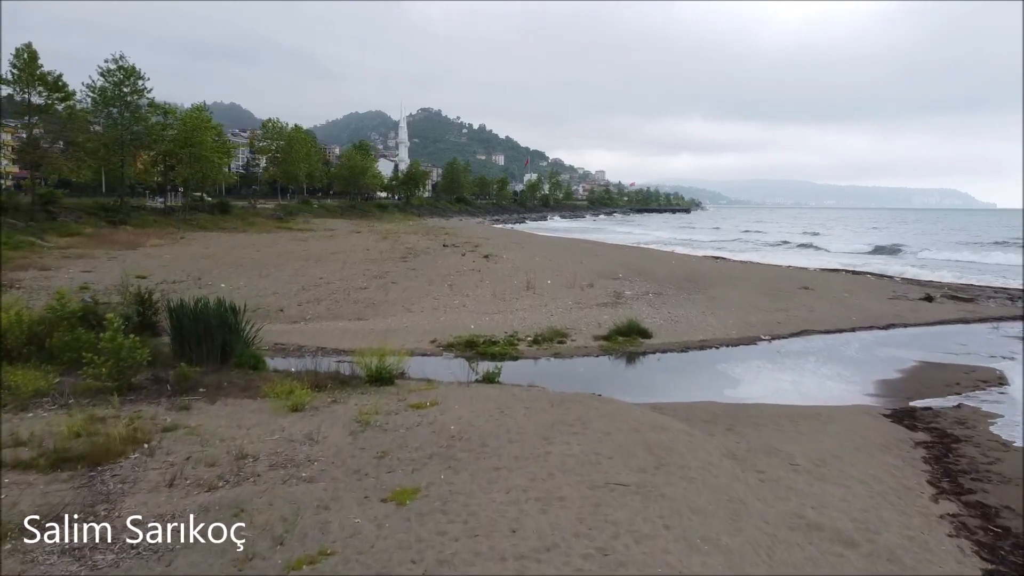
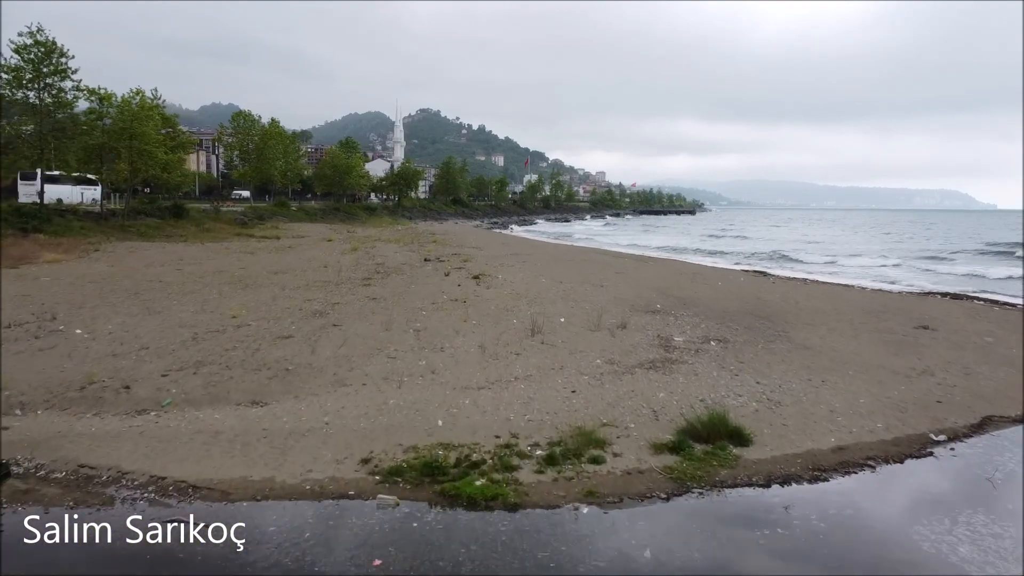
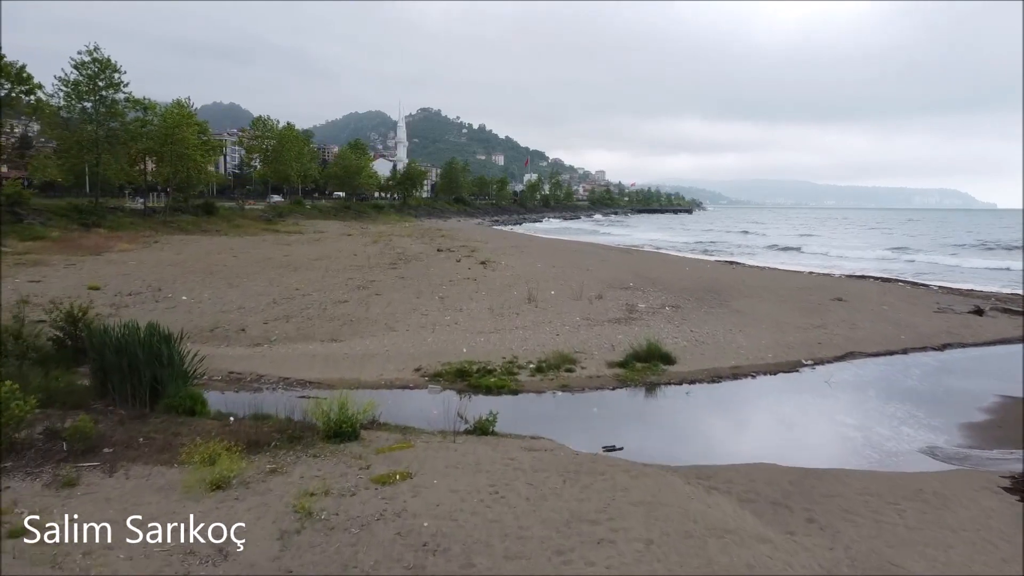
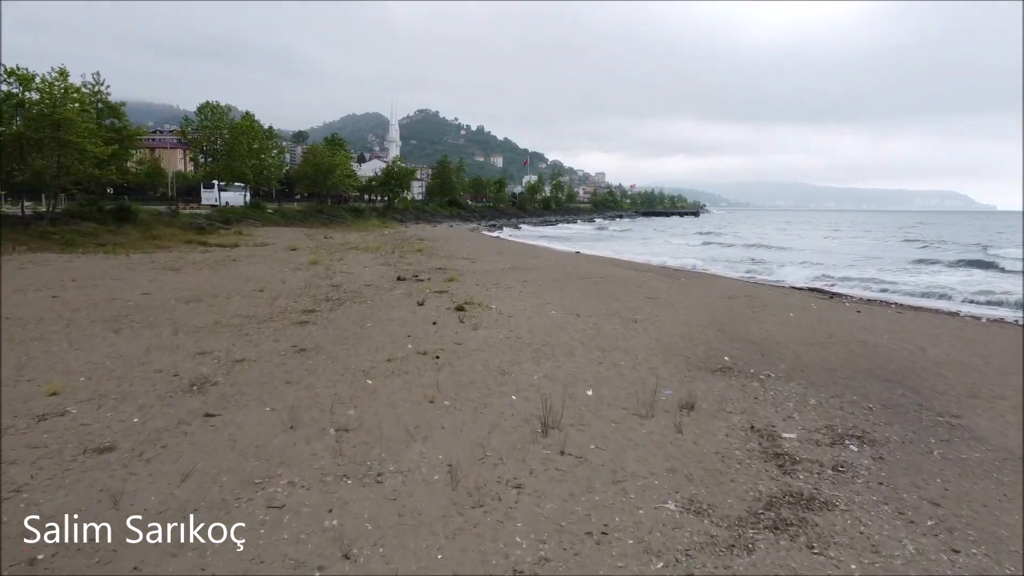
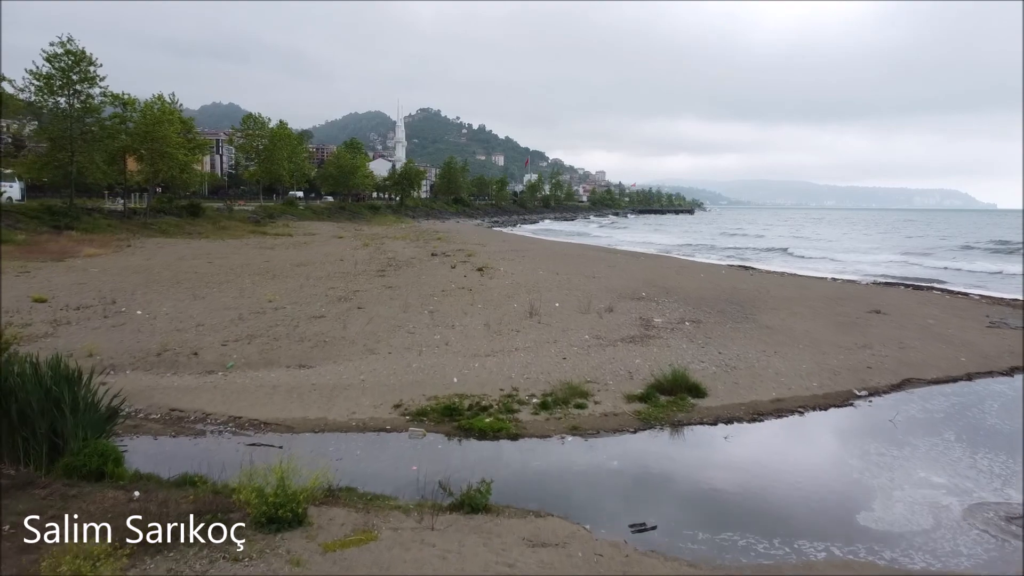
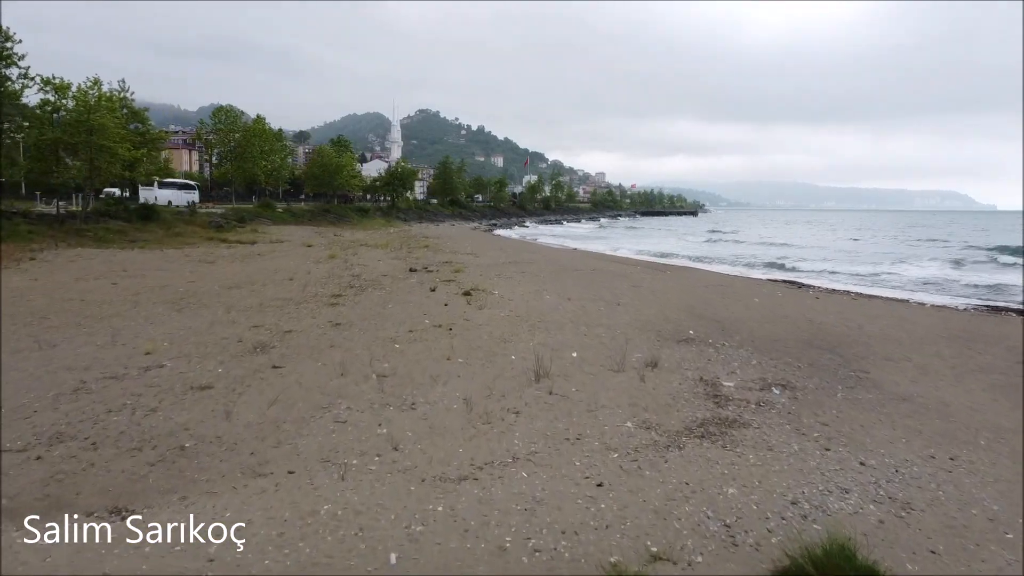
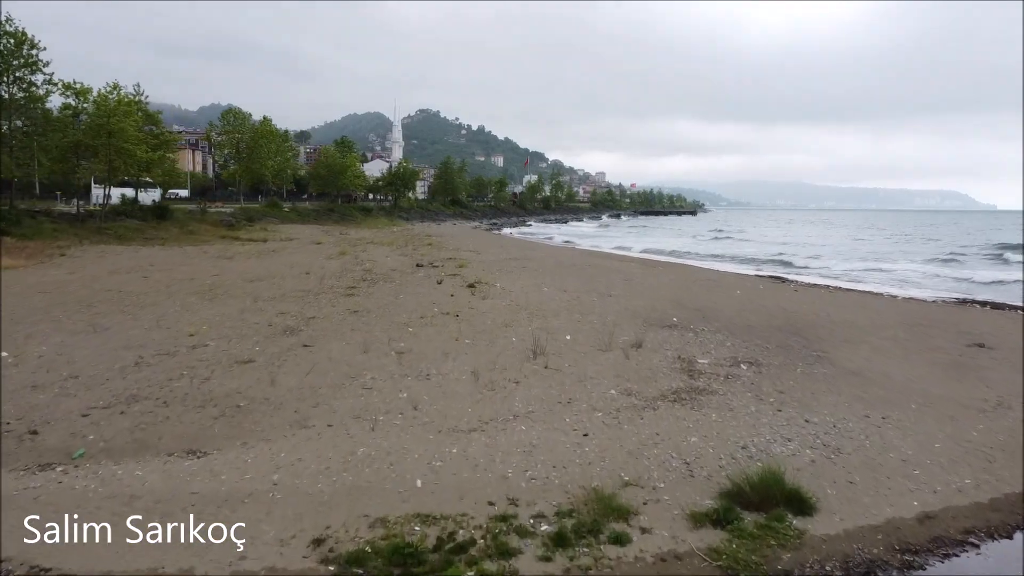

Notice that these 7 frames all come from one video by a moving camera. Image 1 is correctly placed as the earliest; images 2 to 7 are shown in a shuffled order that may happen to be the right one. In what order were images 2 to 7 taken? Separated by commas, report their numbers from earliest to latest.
3, 5, 2, 7, 6, 4
